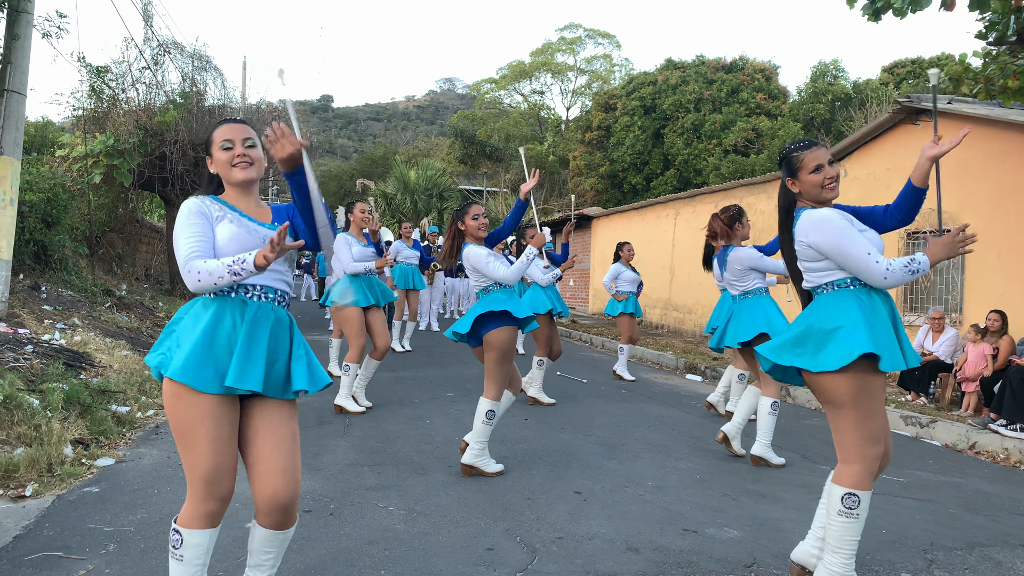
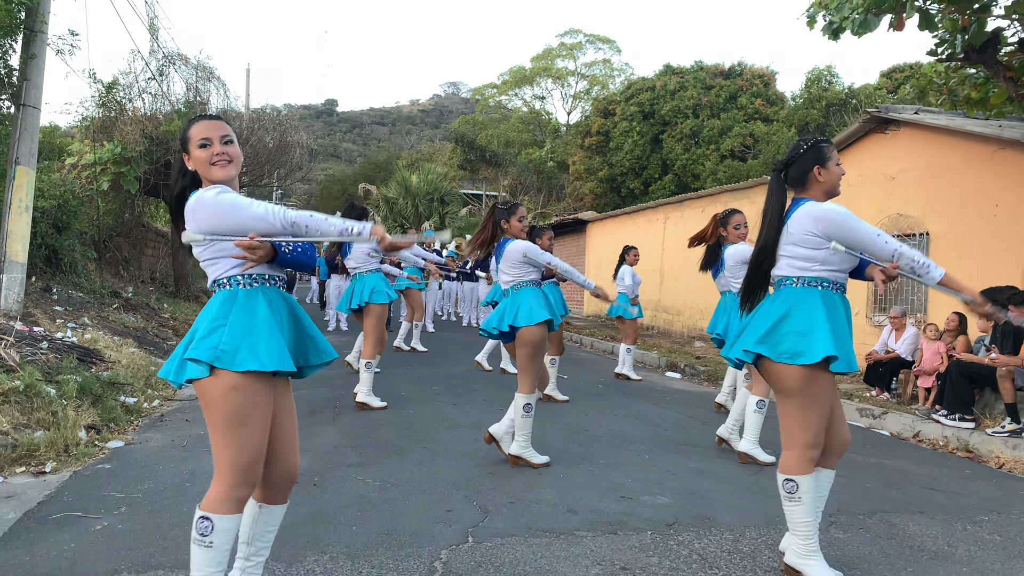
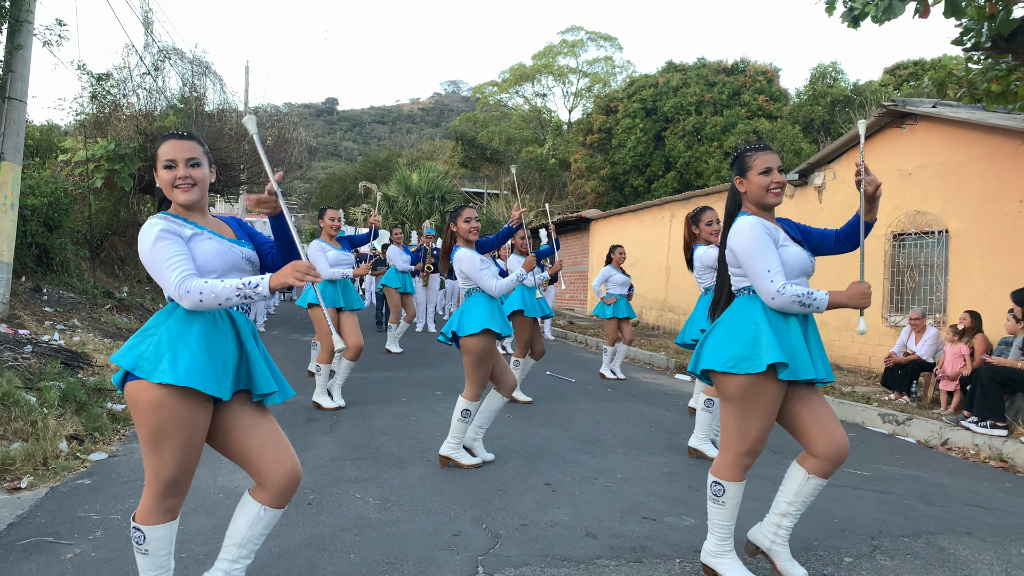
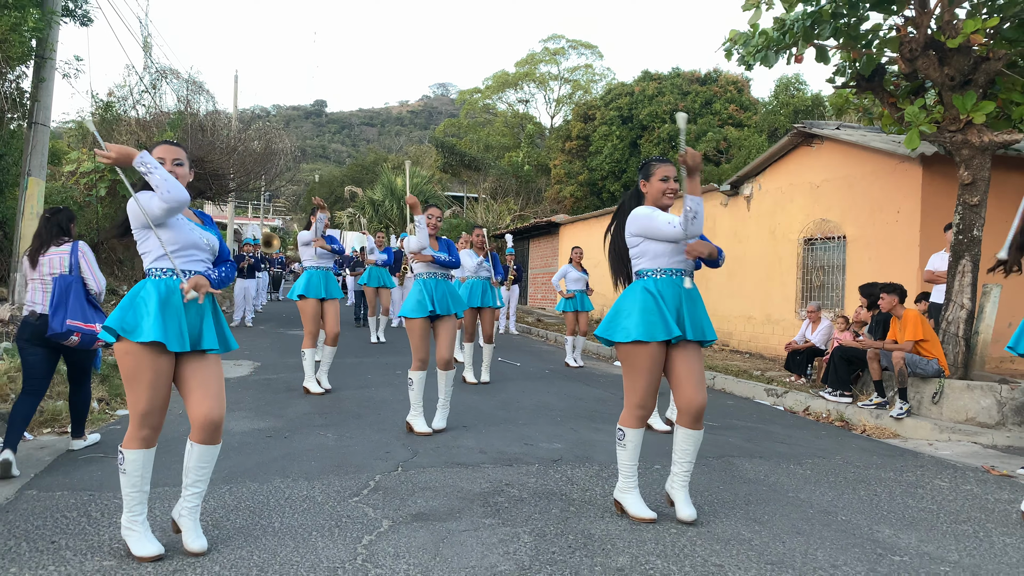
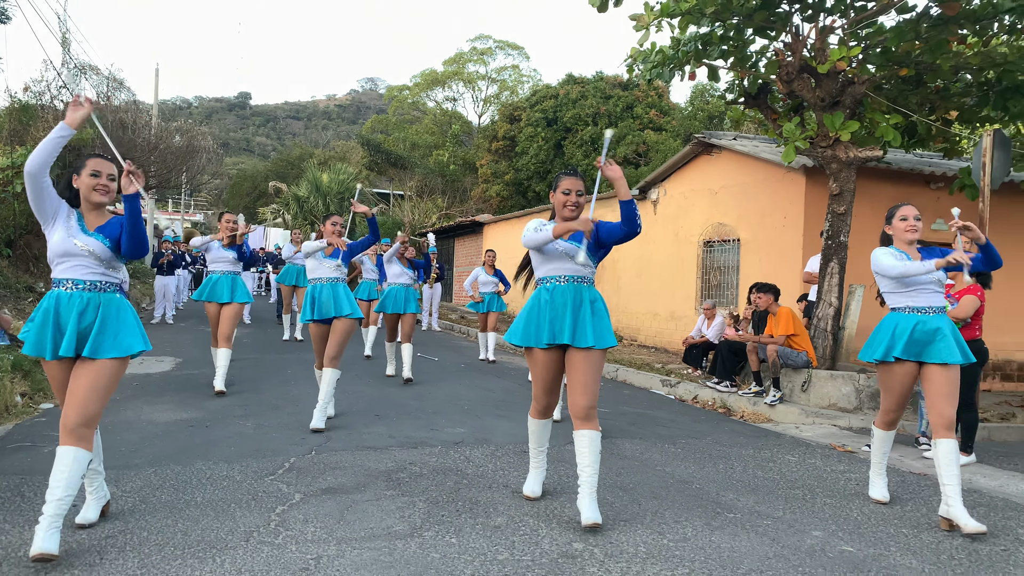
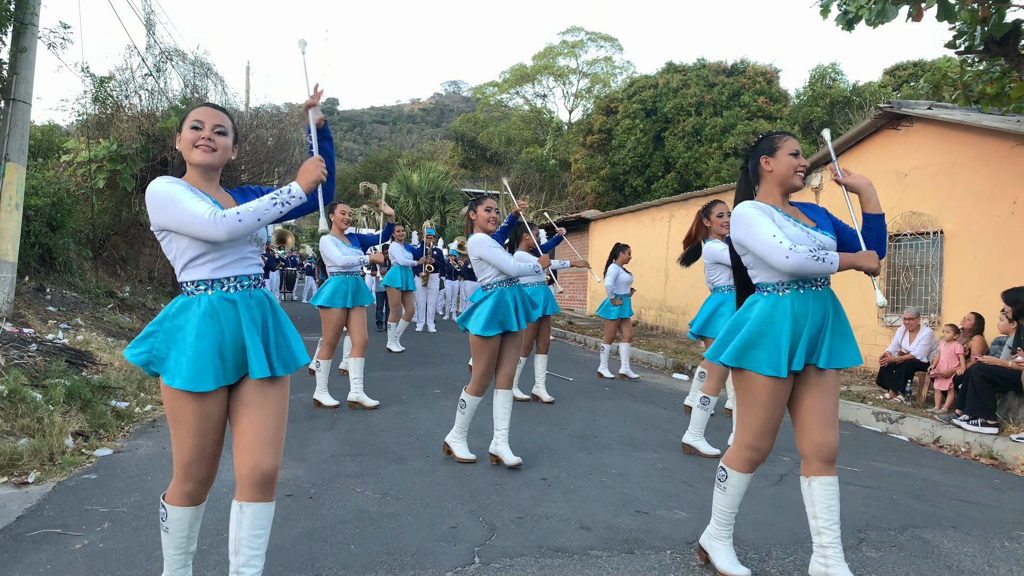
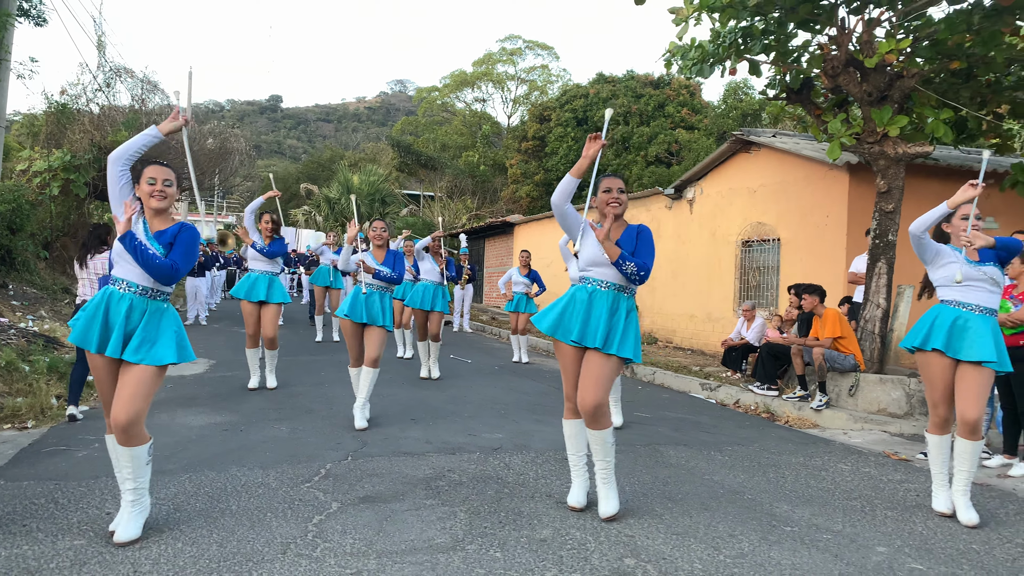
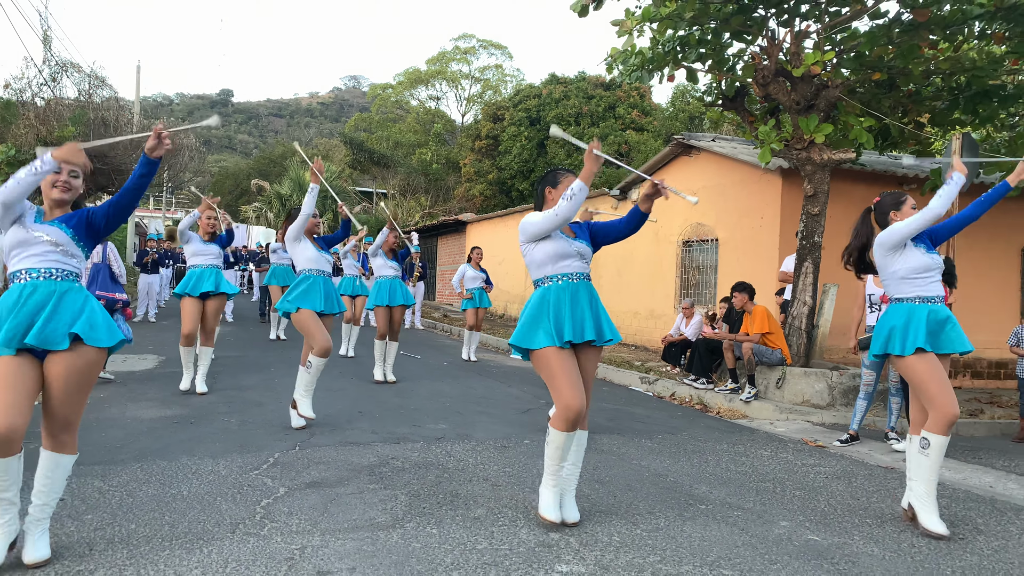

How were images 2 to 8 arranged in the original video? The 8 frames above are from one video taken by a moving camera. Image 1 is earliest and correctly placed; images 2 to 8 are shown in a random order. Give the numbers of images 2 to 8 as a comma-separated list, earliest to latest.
3, 6, 2, 4, 7, 5, 8
